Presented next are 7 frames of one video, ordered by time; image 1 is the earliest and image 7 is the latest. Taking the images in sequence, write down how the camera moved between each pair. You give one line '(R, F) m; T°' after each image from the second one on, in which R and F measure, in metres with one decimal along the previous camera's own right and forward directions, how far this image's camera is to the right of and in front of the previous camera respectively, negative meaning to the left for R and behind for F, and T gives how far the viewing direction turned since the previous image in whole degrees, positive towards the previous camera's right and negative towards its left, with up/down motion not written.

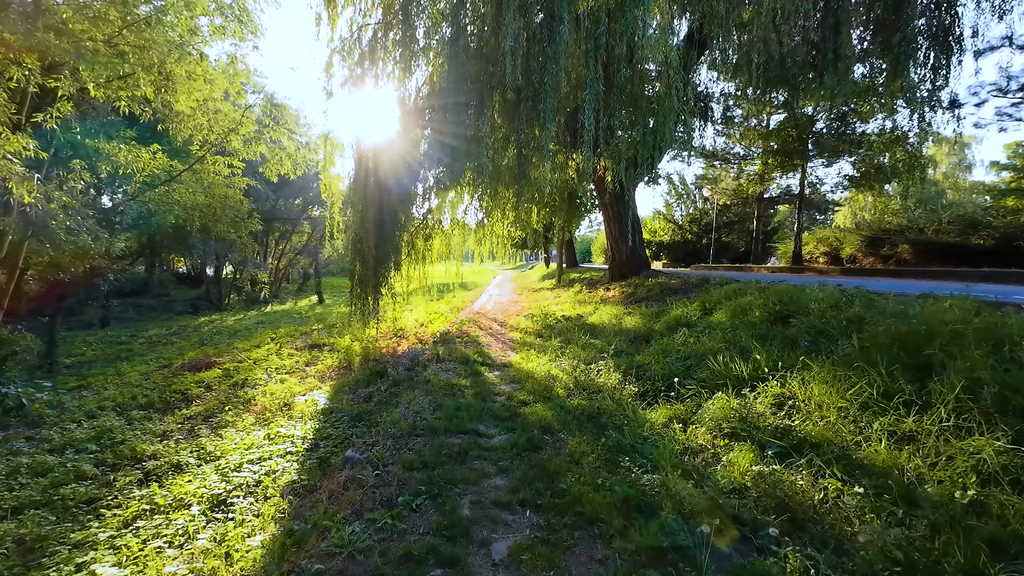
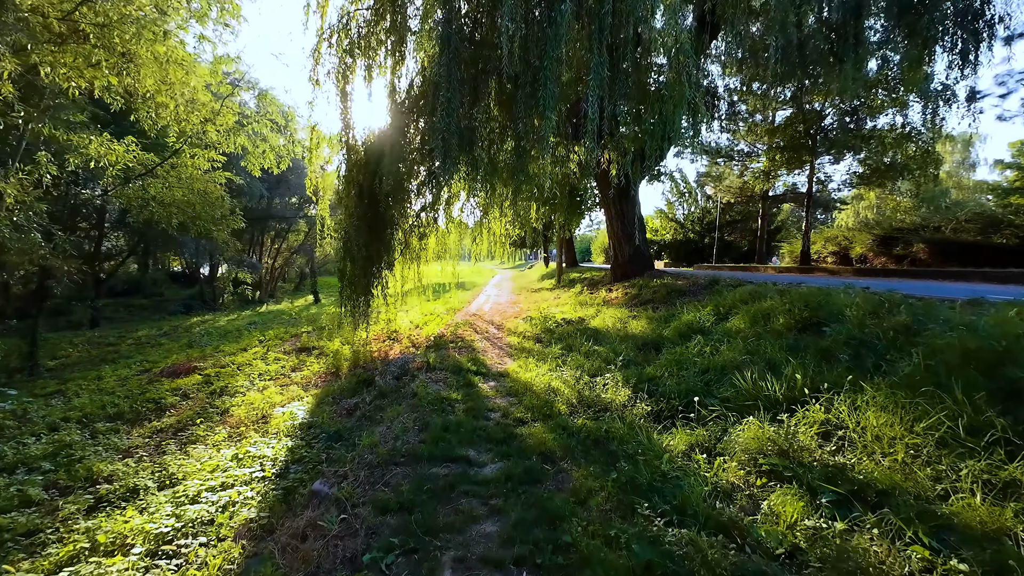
(0.0, +0.4) m; 0°
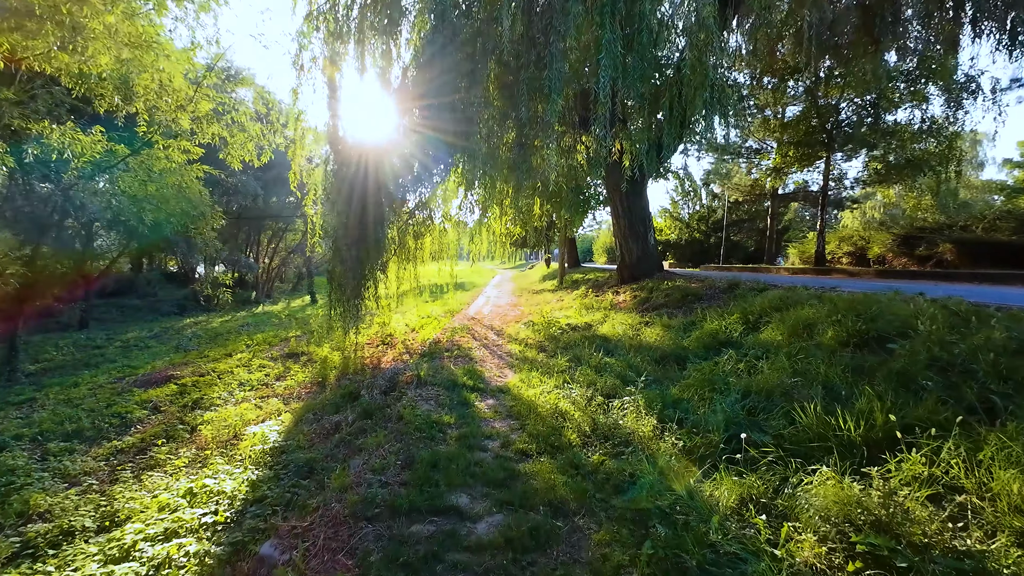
(0.0, +0.5) m; 0°
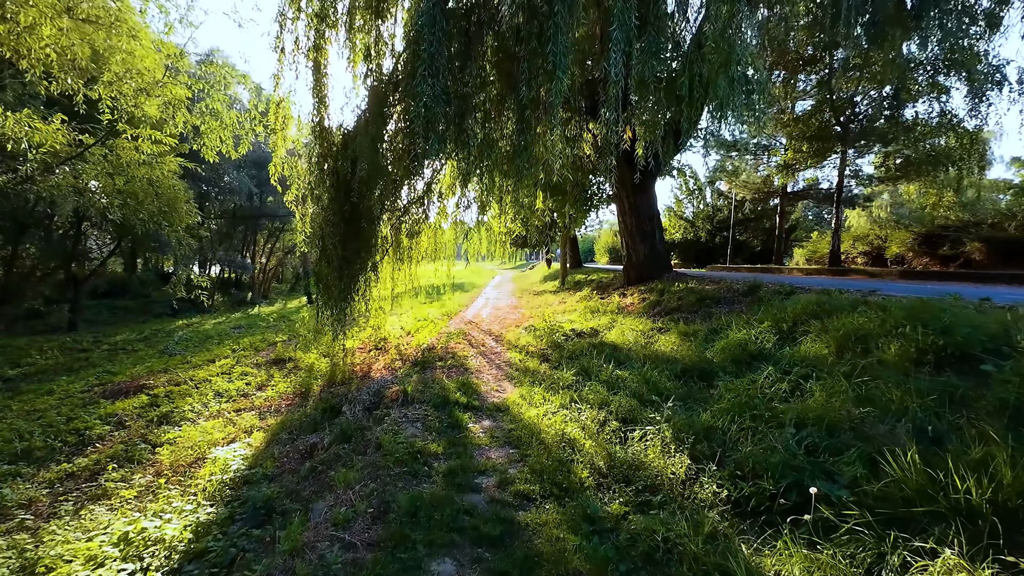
(0.0, +0.4) m; 0°
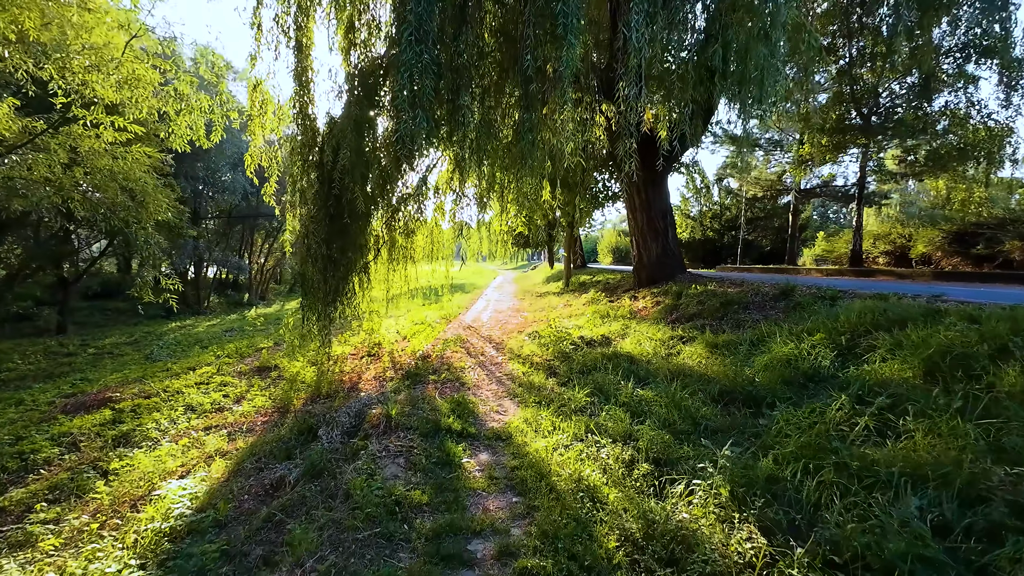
(0.0, +0.5) m; 0°
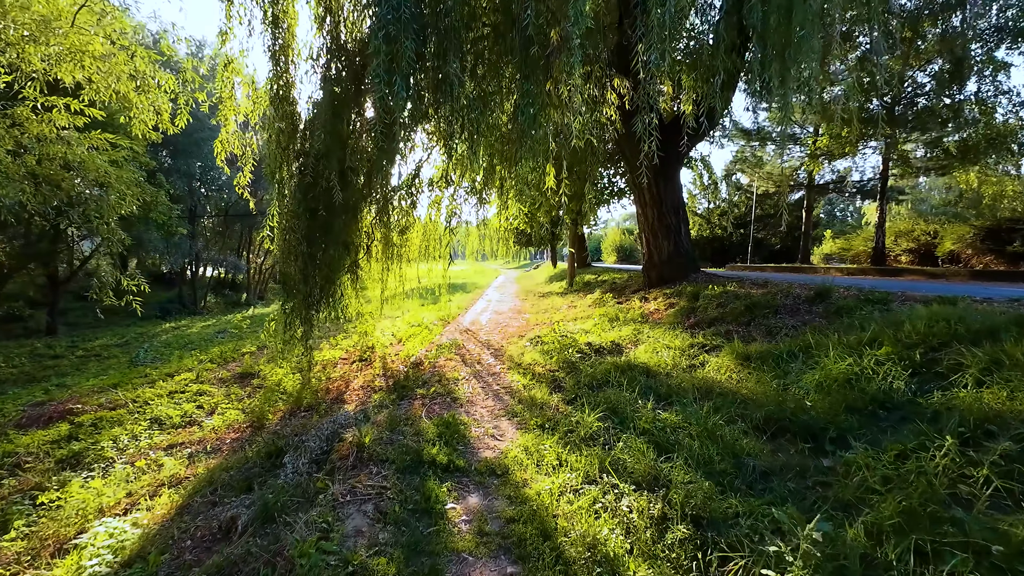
(0.0, +0.5) m; 0°
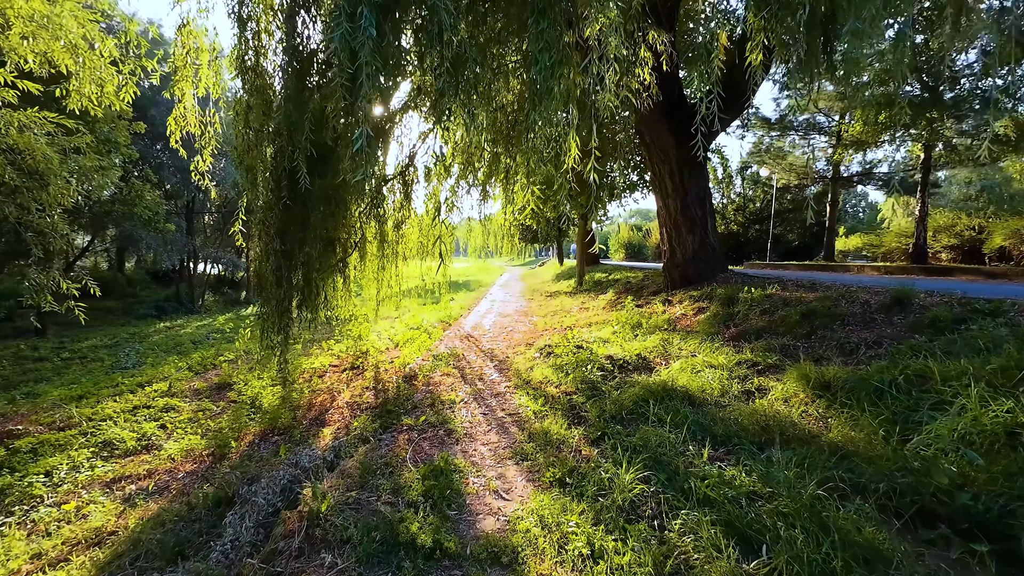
(0.0, +0.6) m; -1°
